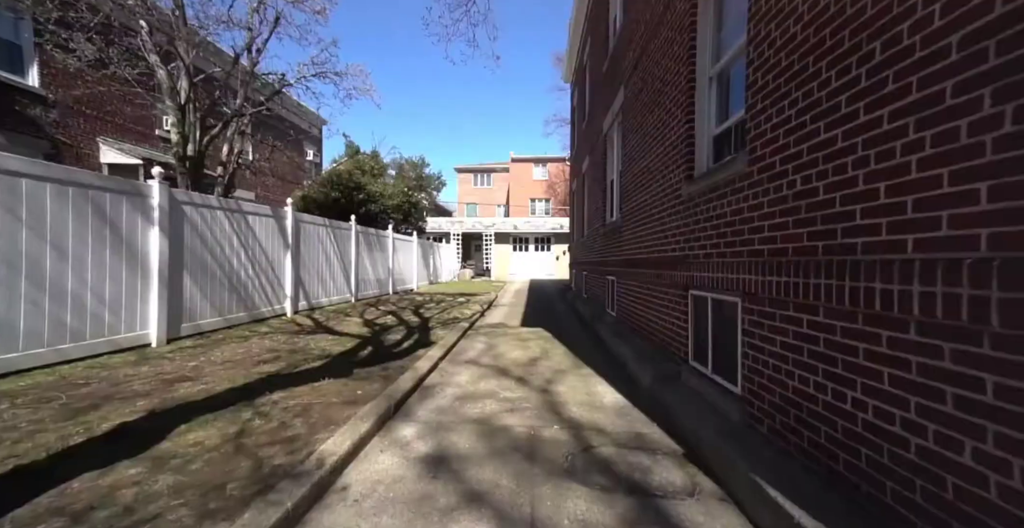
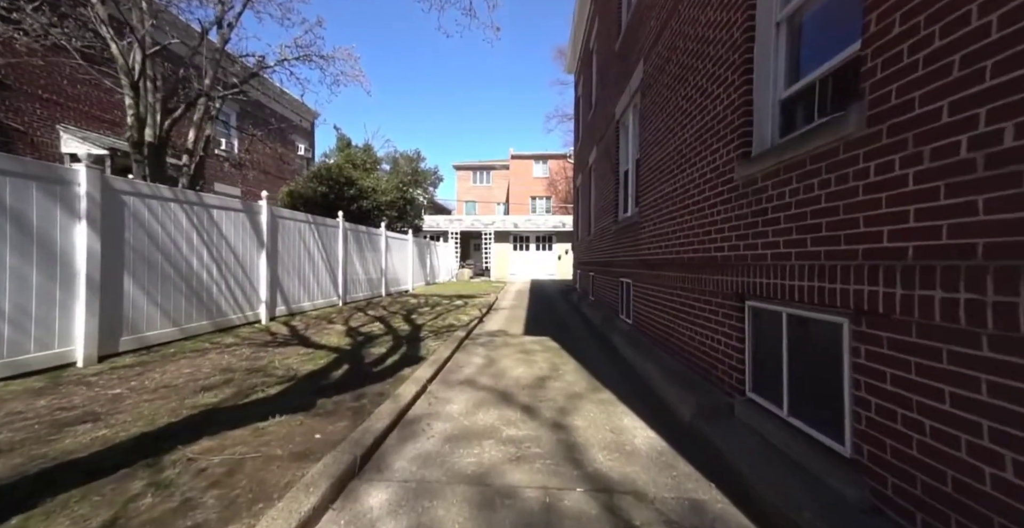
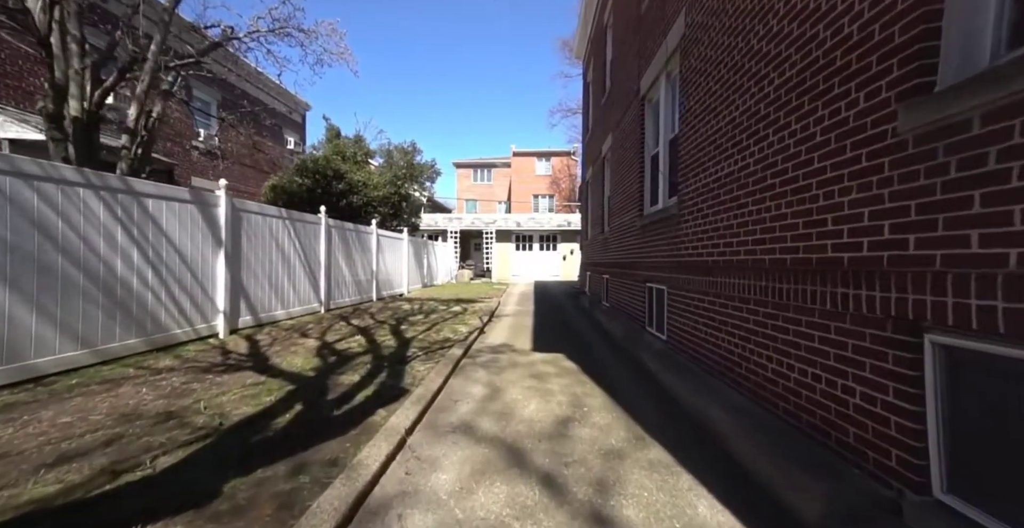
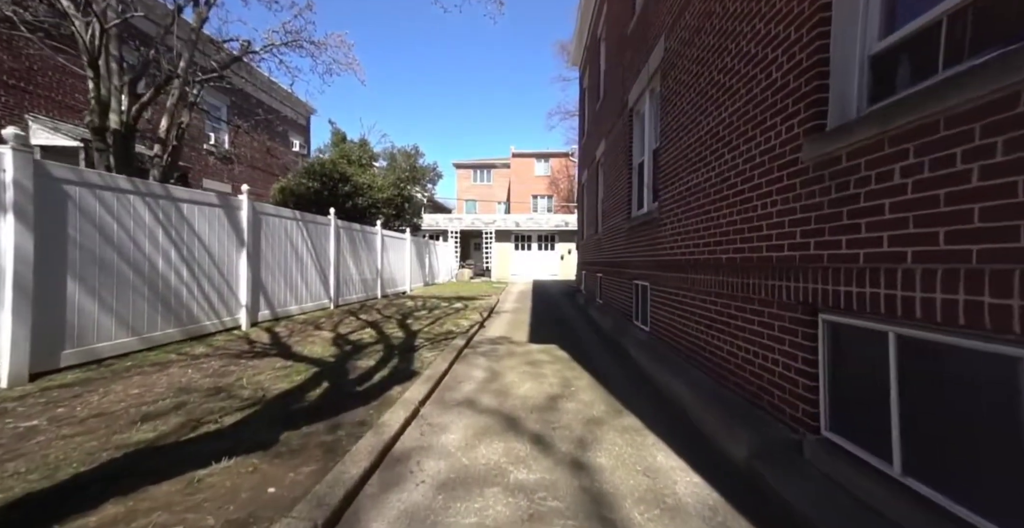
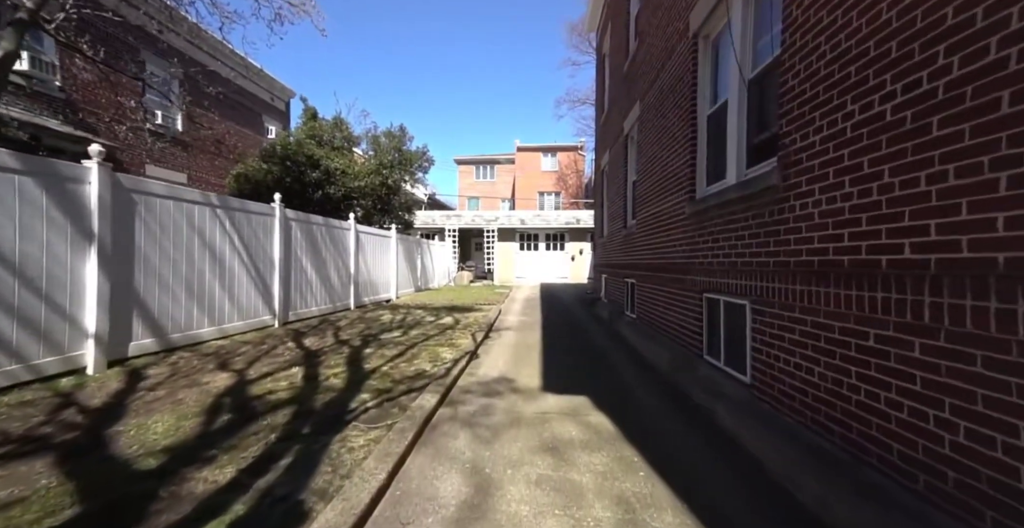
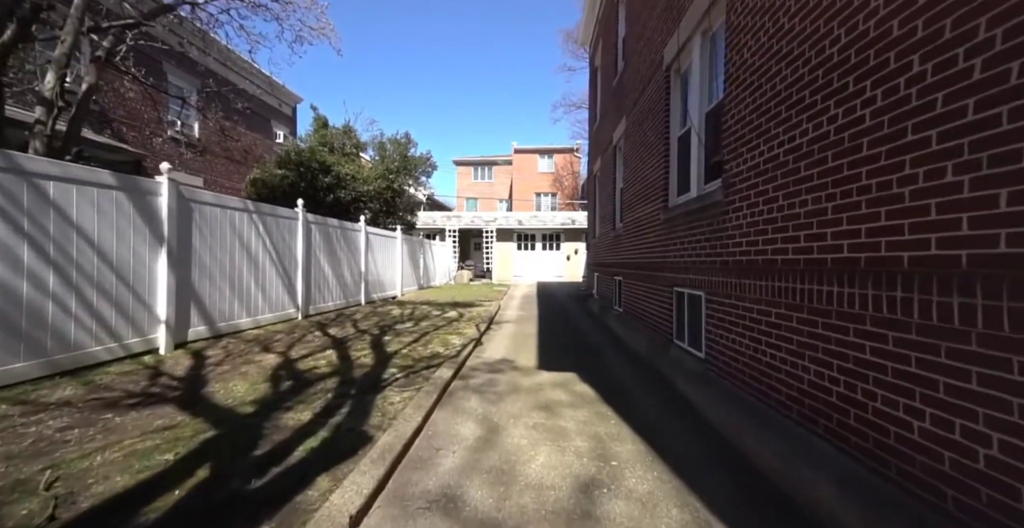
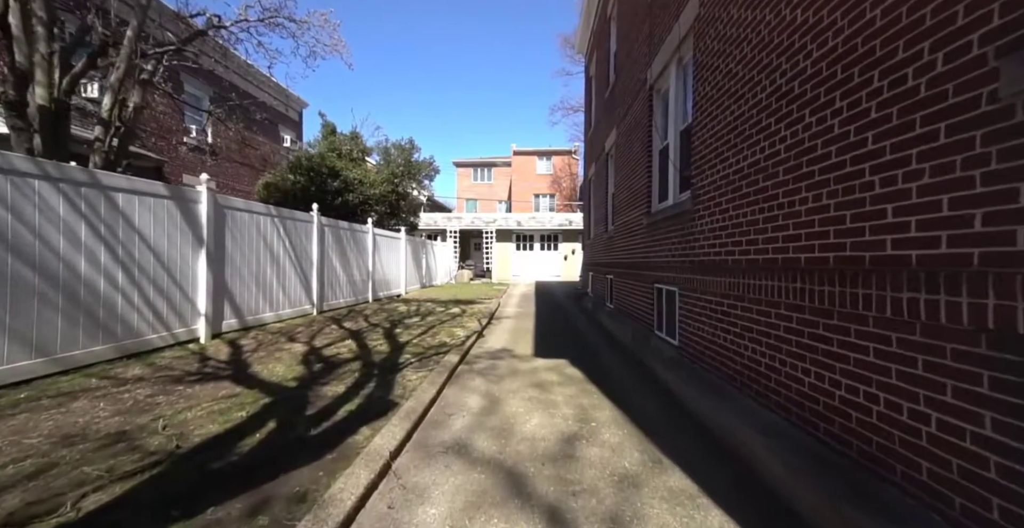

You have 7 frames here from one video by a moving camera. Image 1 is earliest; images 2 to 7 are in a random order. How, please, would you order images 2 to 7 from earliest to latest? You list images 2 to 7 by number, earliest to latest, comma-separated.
2, 4, 3, 7, 6, 5
